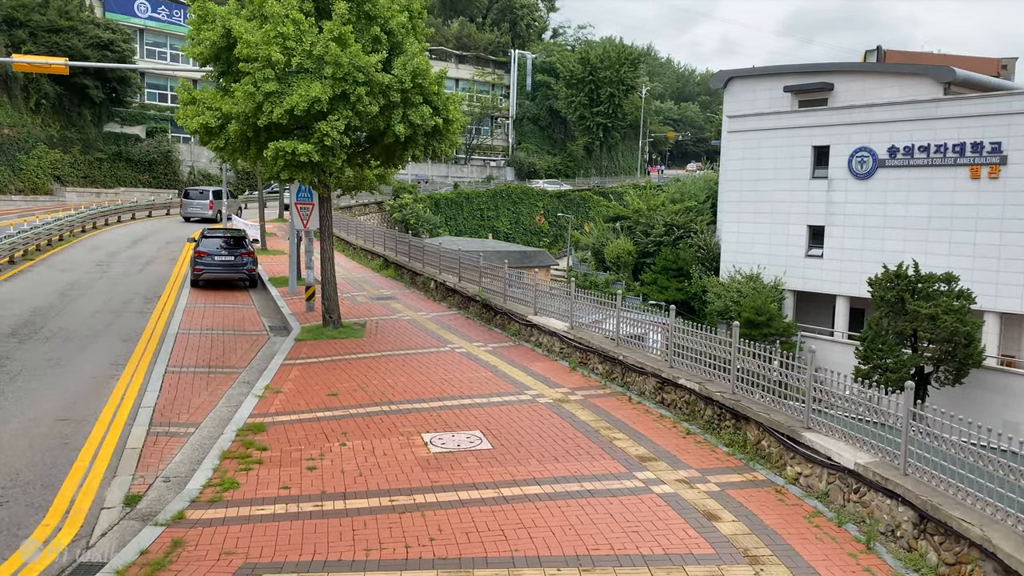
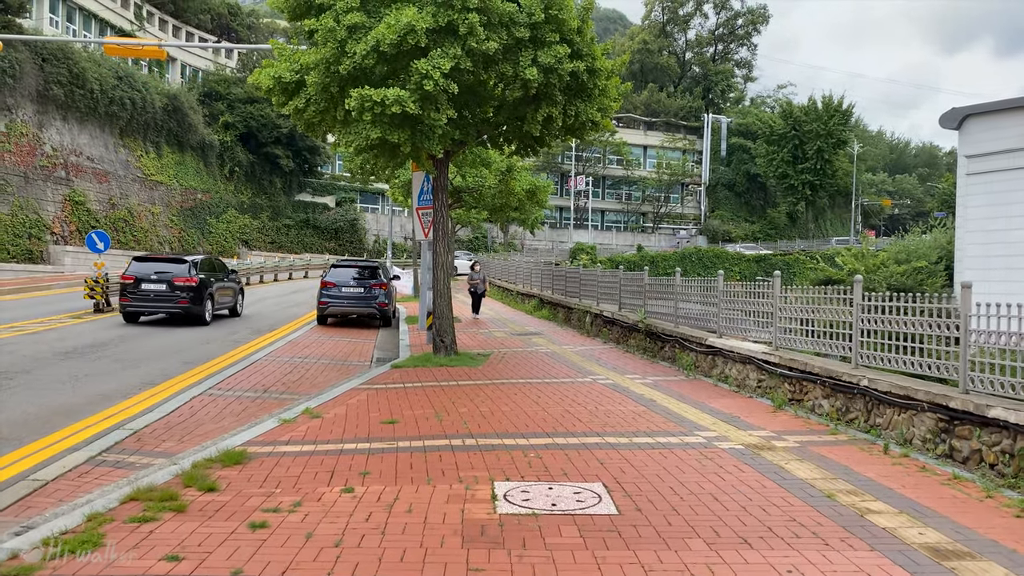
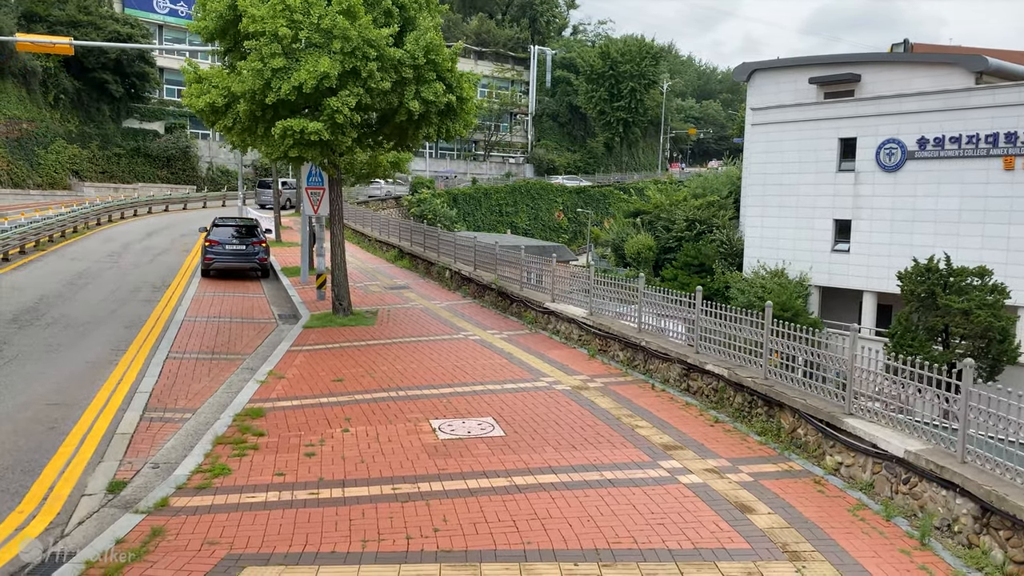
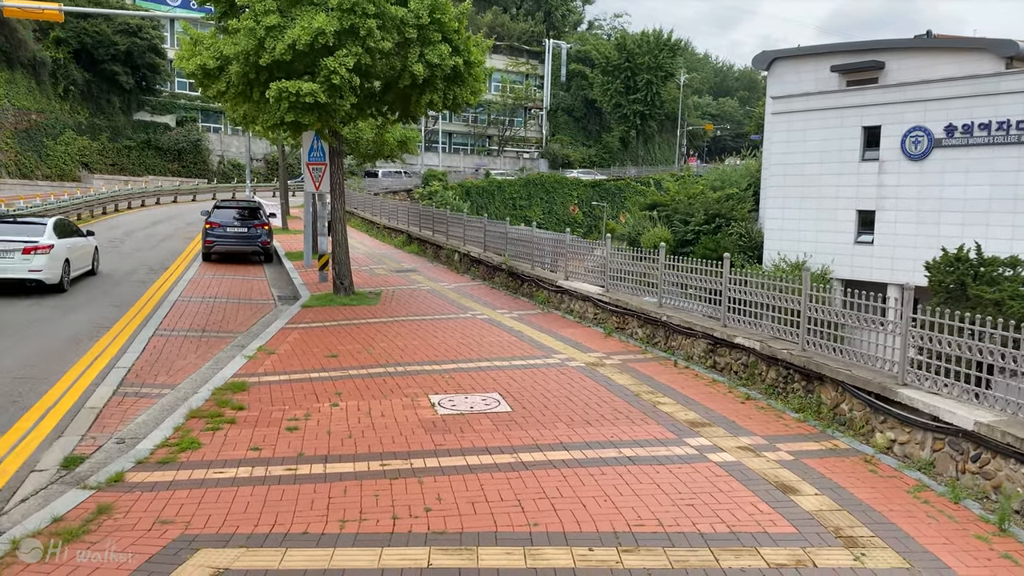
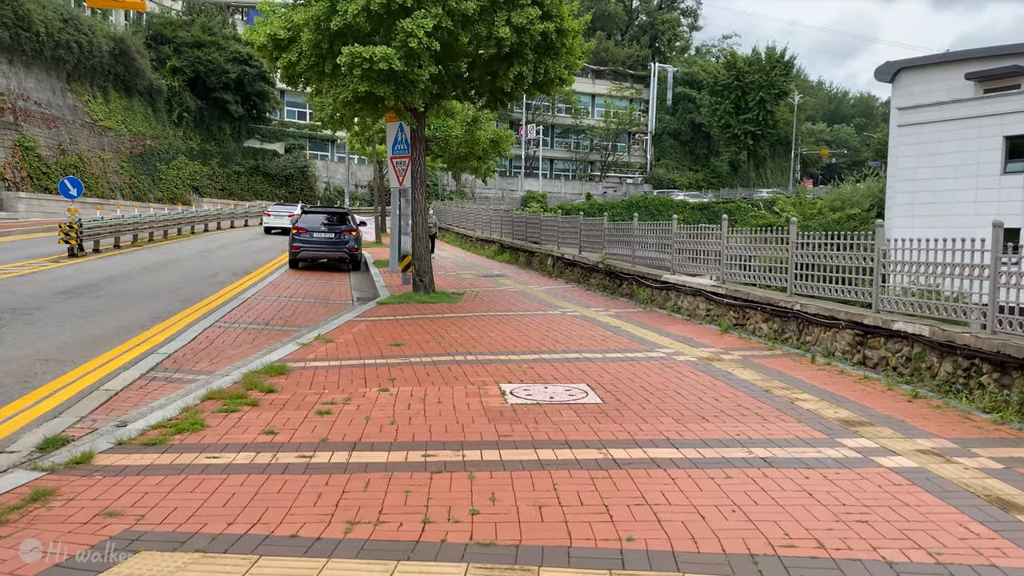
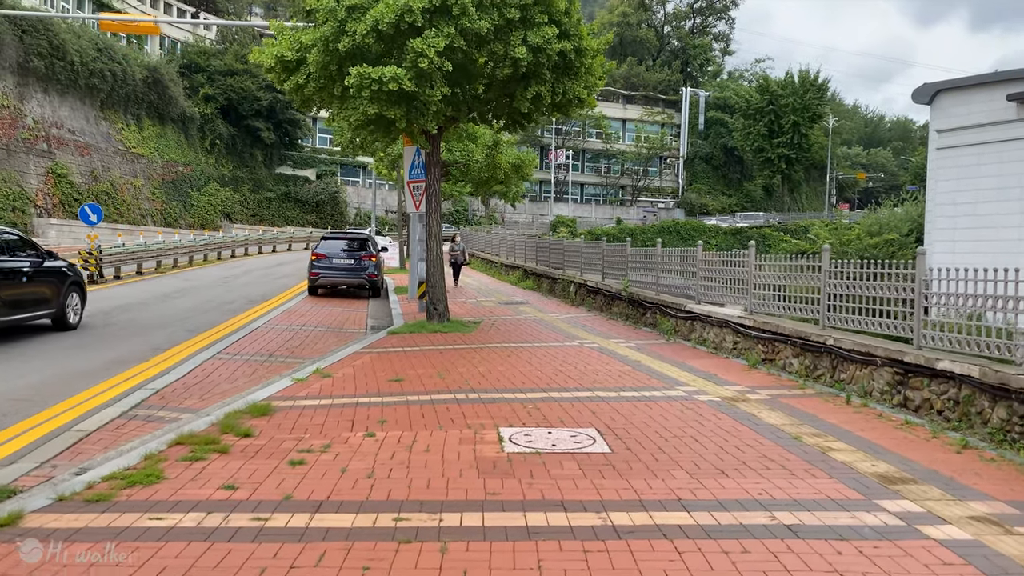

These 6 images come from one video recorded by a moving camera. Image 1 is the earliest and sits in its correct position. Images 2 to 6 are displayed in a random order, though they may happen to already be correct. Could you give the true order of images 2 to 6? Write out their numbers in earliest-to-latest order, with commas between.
3, 4, 5, 6, 2
